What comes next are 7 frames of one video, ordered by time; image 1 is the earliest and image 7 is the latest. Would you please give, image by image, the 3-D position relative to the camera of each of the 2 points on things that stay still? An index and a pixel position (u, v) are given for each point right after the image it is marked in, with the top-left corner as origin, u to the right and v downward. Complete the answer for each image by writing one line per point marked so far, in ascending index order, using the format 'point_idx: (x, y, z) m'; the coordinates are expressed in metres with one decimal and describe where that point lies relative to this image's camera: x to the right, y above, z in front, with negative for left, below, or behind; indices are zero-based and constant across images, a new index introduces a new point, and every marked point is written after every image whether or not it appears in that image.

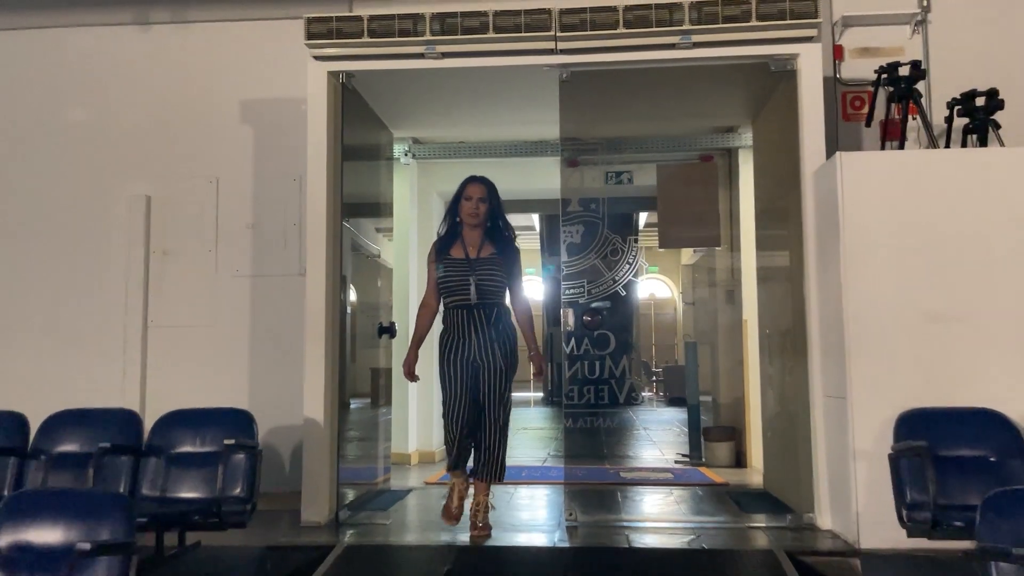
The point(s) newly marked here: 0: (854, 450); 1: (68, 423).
0: (+1.1, -0.5, +2.8) m
1: (-1.4, -0.4, +2.7) m
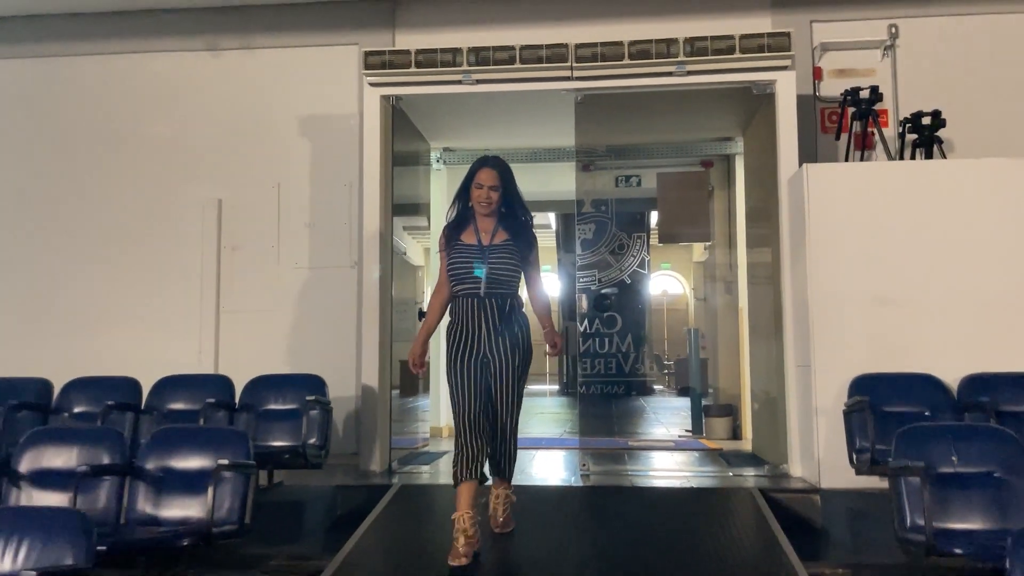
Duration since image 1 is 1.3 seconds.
0: (+1.2, -0.5, +3.4) m
1: (-1.3, -0.4, +3.4) m
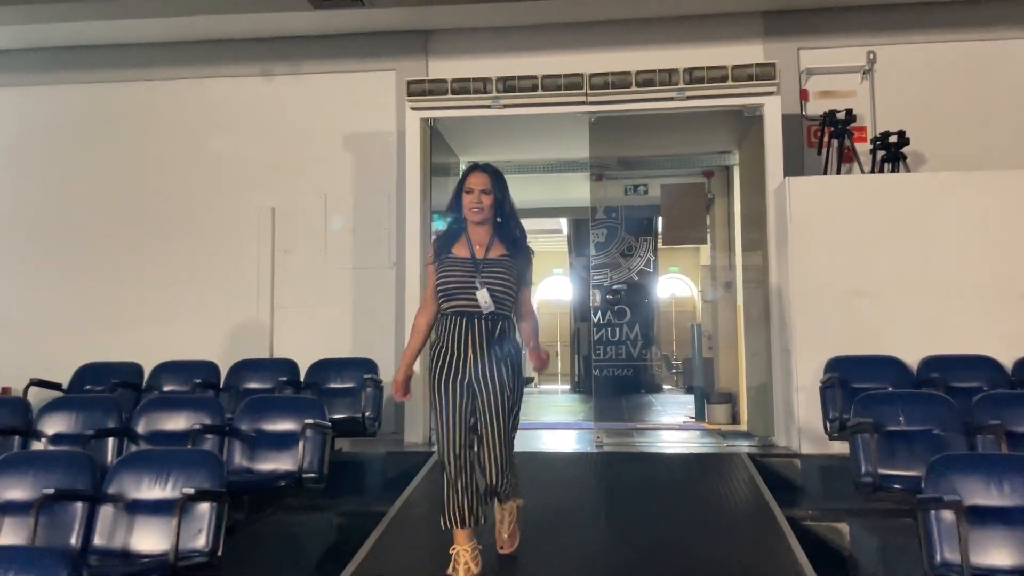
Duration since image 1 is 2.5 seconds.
0: (+1.3, -0.4, +3.9) m
1: (-1.2, -0.4, +4.0) m
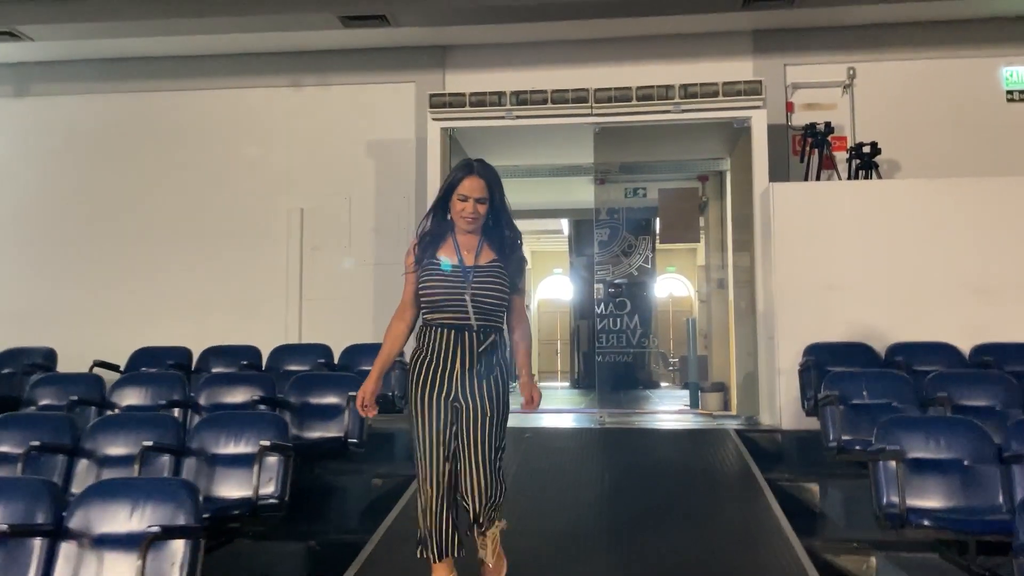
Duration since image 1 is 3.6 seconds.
0: (+1.4, -0.4, +4.4) m
1: (-1.2, -0.3, +4.4) m
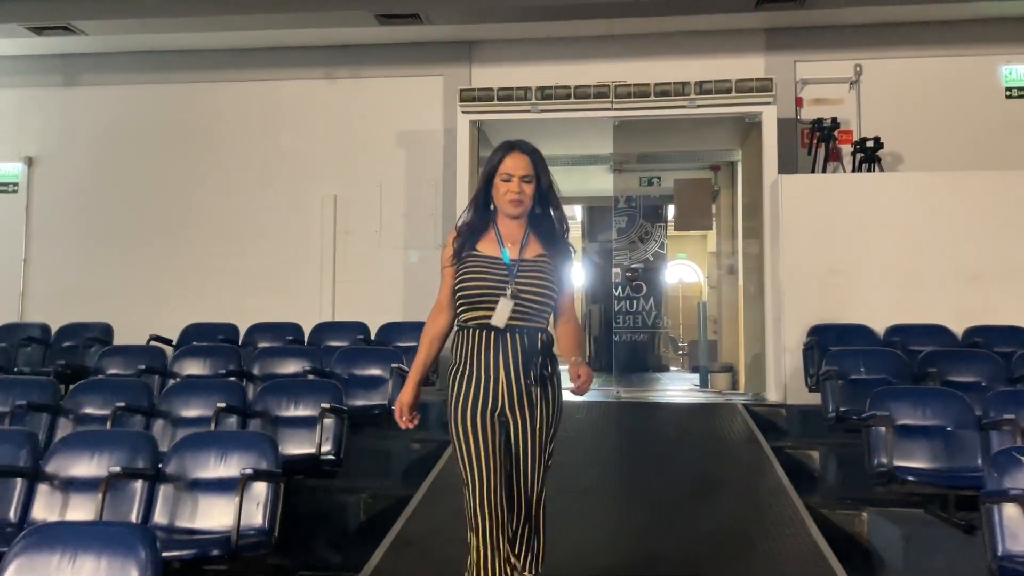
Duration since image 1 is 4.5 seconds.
0: (+1.5, -0.3, +4.7) m
1: (-1.0, -0.2, +4.8) m
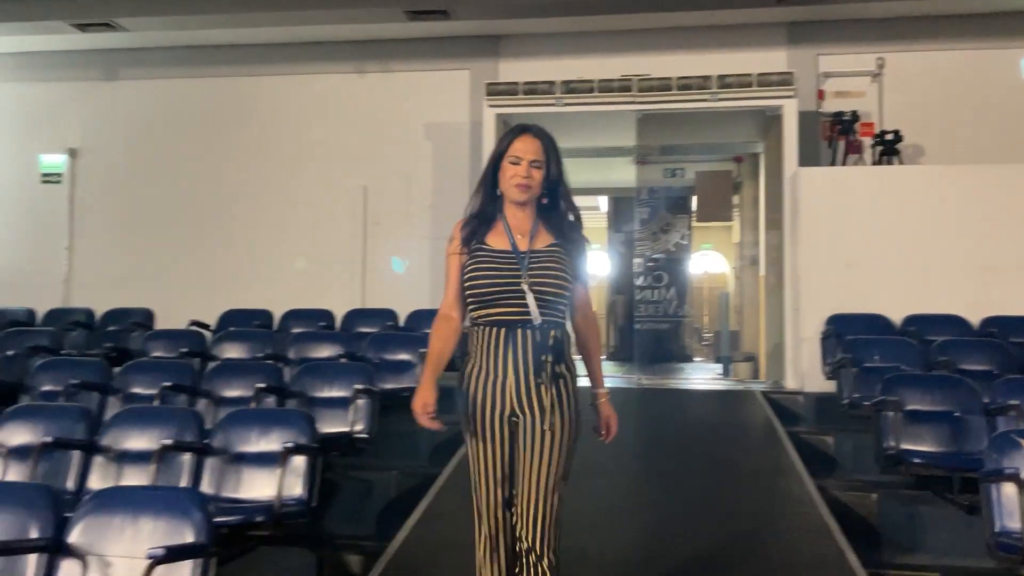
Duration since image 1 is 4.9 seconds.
0: (+1.7, -0.3, +4.8) m
1: (-0.9, -0.2, +4.9) m
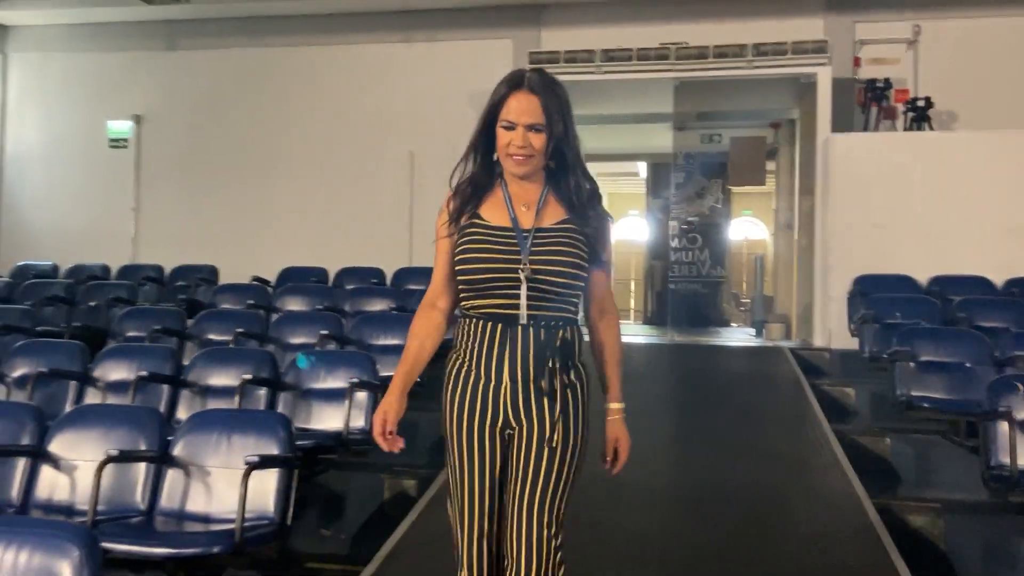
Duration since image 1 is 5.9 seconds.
0: (+1.9, -0.1, +5.0) m
1: (-0.6, +0.1, +5.3) m
